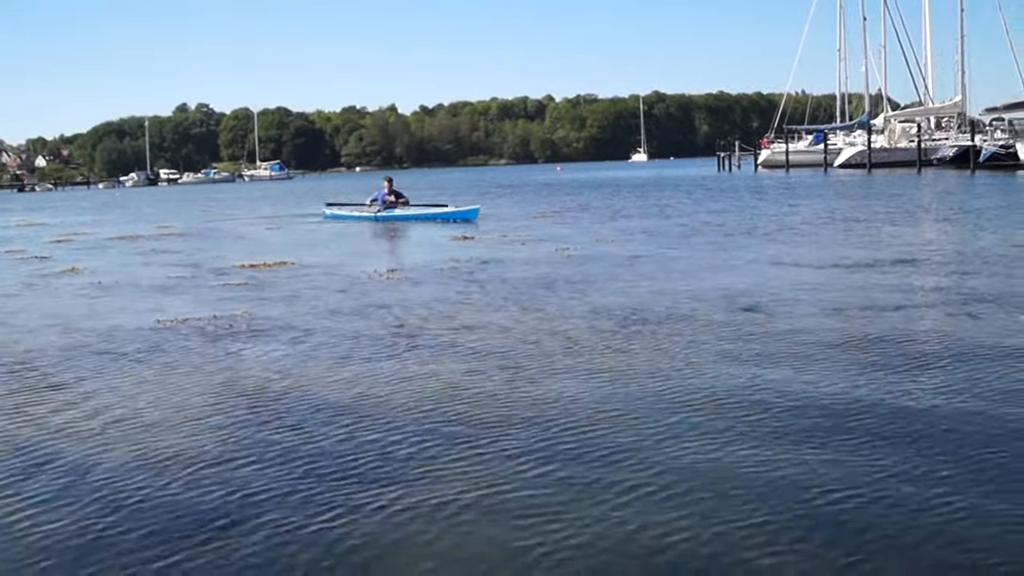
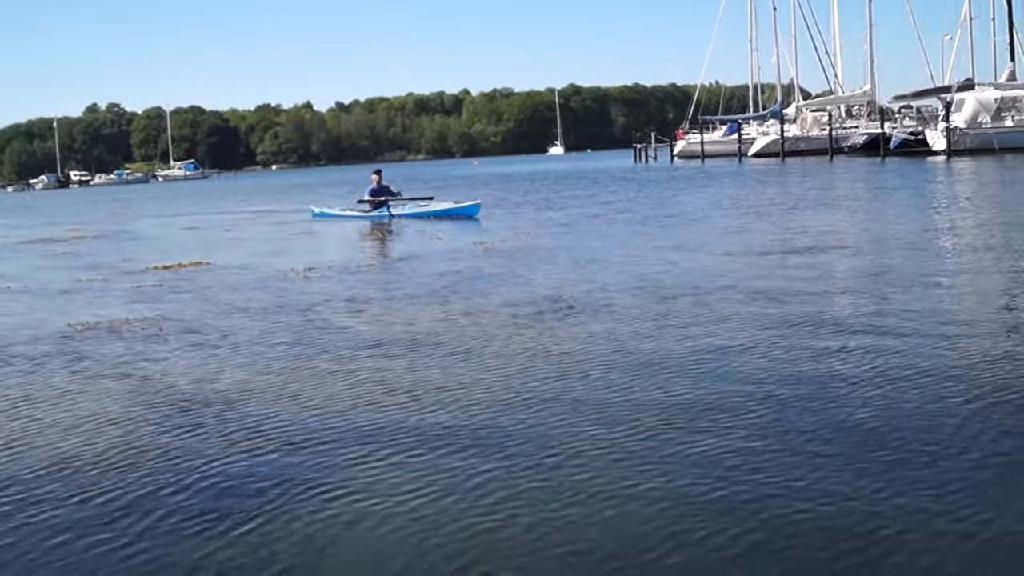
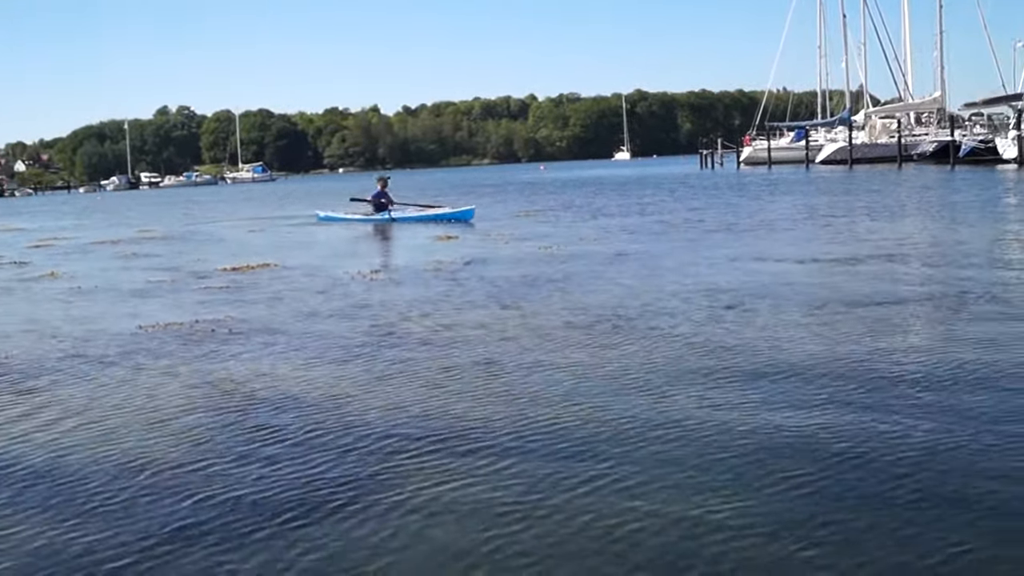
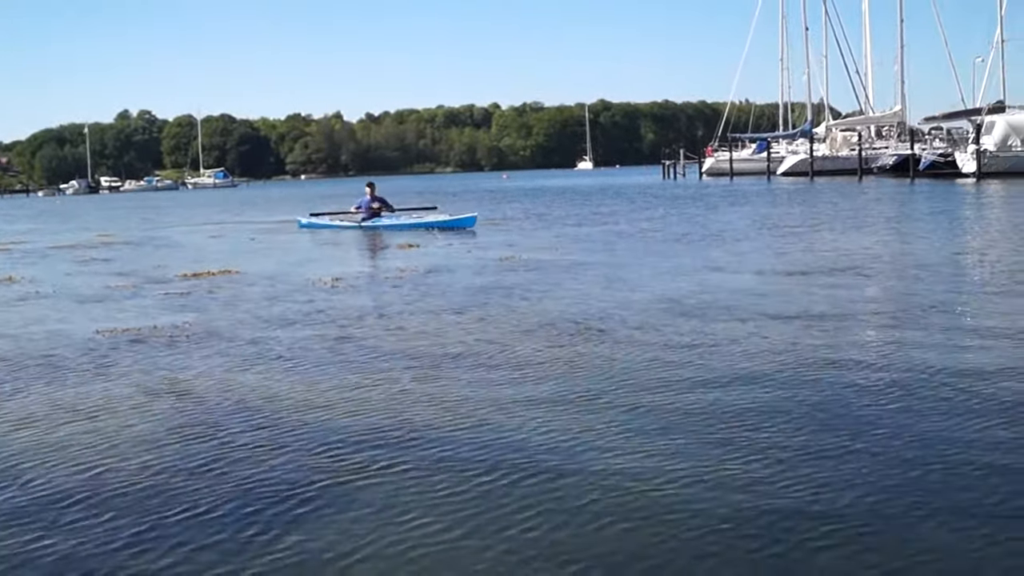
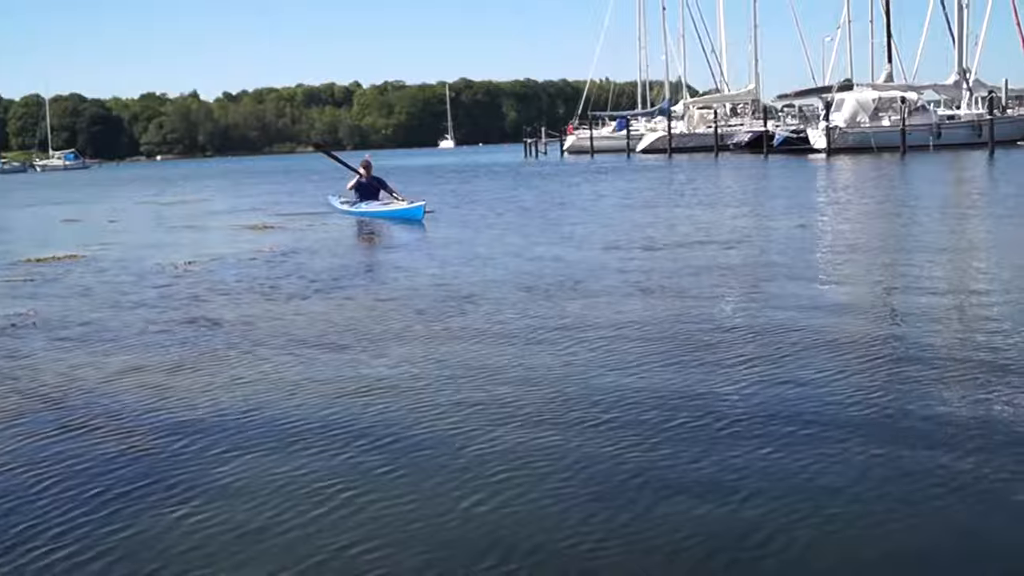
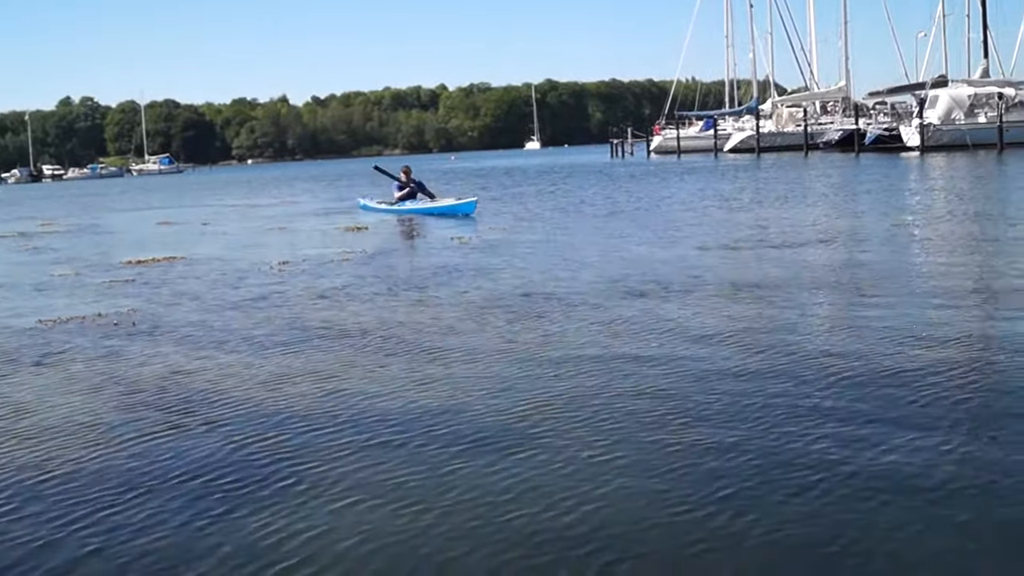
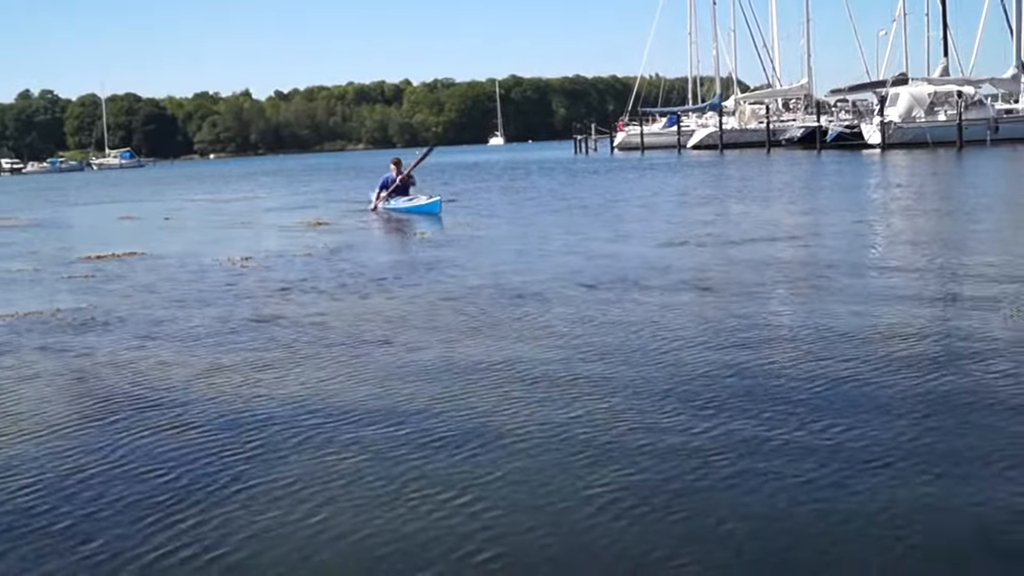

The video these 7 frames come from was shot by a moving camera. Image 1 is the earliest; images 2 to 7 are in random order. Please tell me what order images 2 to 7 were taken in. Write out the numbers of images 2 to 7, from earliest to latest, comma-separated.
3, 4, 2, 6, 7, 5
